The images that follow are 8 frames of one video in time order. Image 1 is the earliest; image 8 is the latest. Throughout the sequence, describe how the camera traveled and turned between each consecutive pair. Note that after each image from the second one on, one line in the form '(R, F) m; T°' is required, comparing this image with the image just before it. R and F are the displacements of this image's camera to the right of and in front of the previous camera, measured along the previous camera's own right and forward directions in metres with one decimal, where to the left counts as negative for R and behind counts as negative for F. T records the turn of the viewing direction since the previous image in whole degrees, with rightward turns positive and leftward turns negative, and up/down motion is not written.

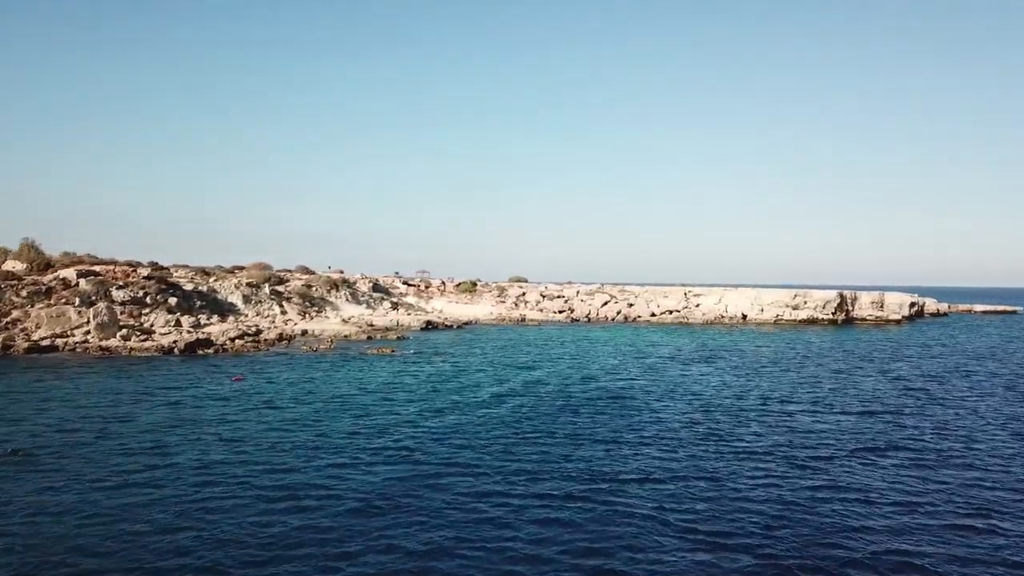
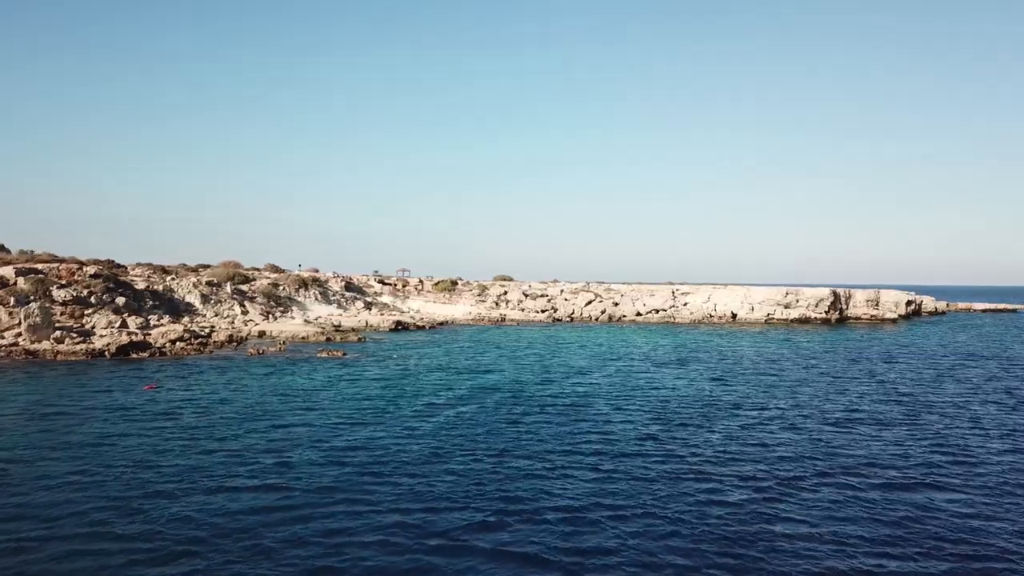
(+2.0, +3.0) m; 0°
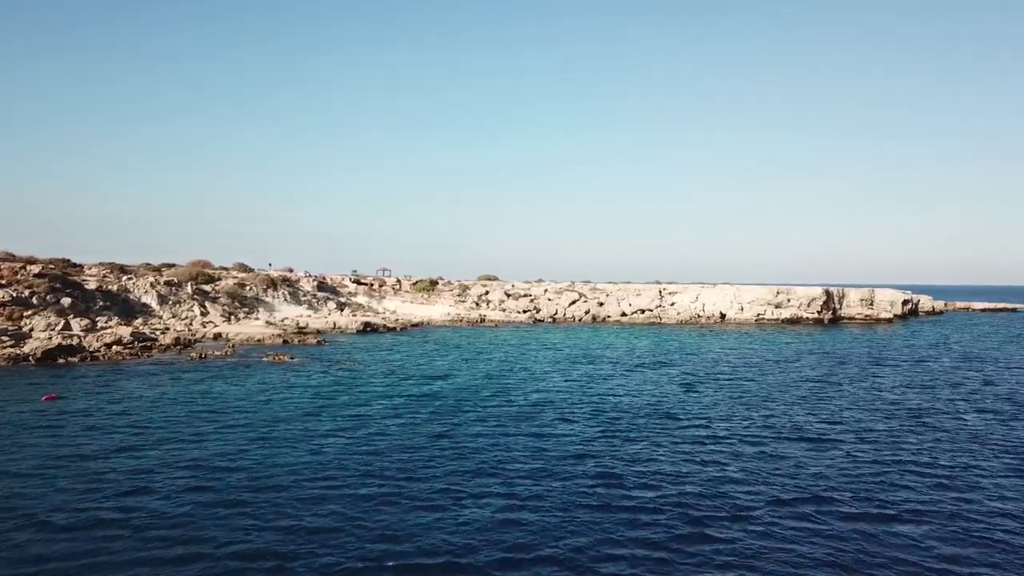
(+1.9, +2.7) m; 0°
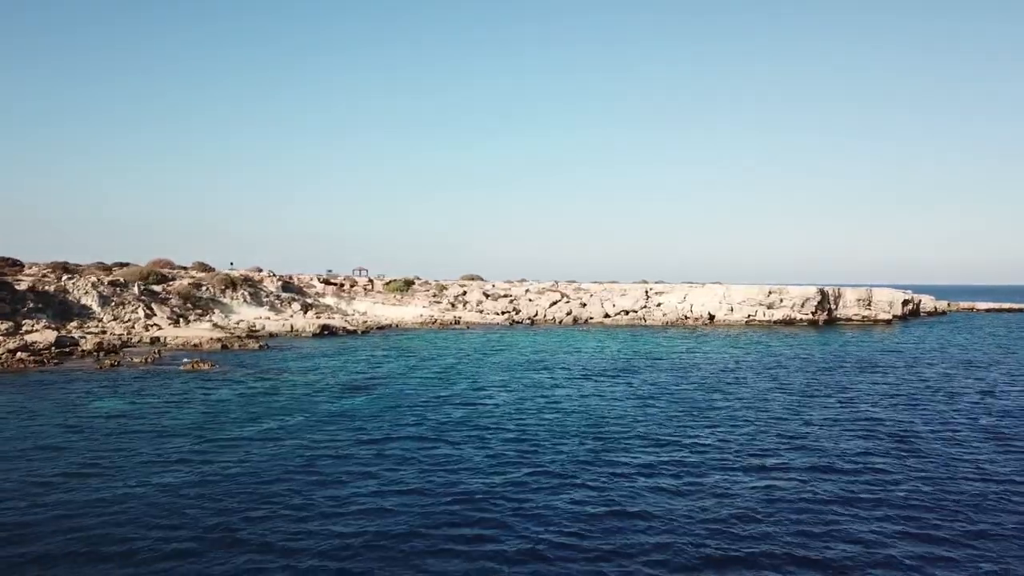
(+2.5, +3.7) m; 0°
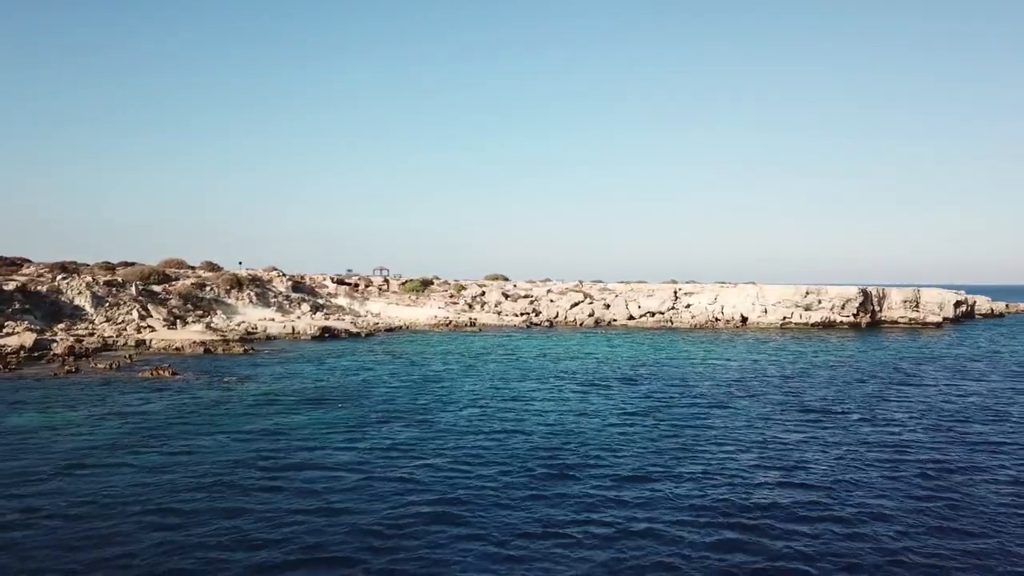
(+2.3, +3.3) m; -3°
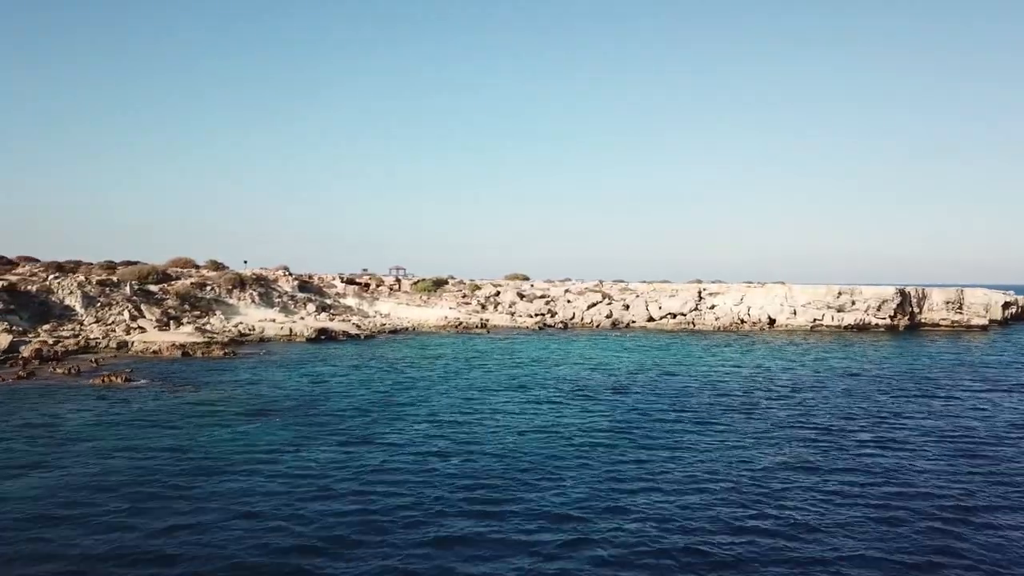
(+2.3, +2.8) m; -3°
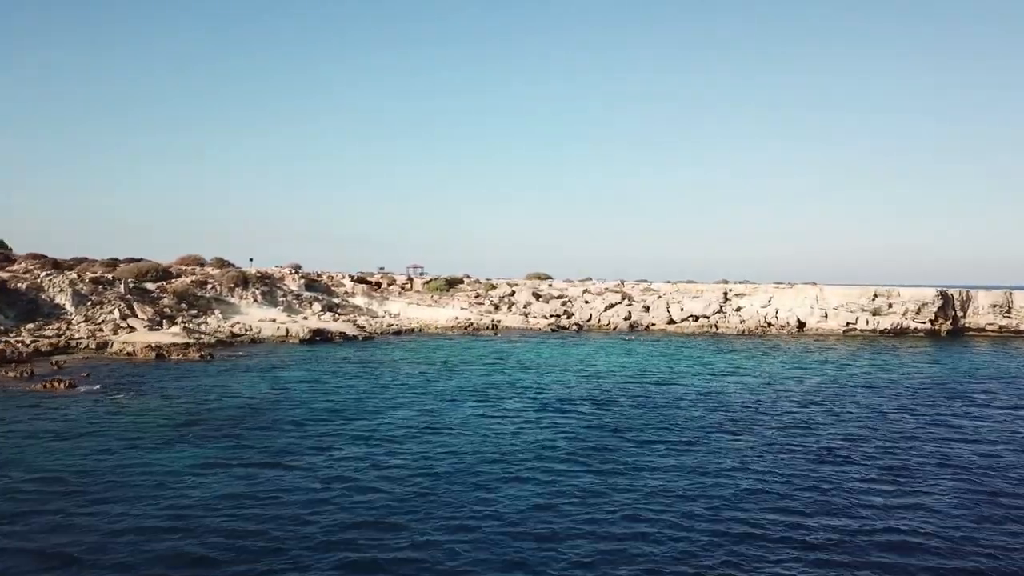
(+2.3, +2.7) m; -3°
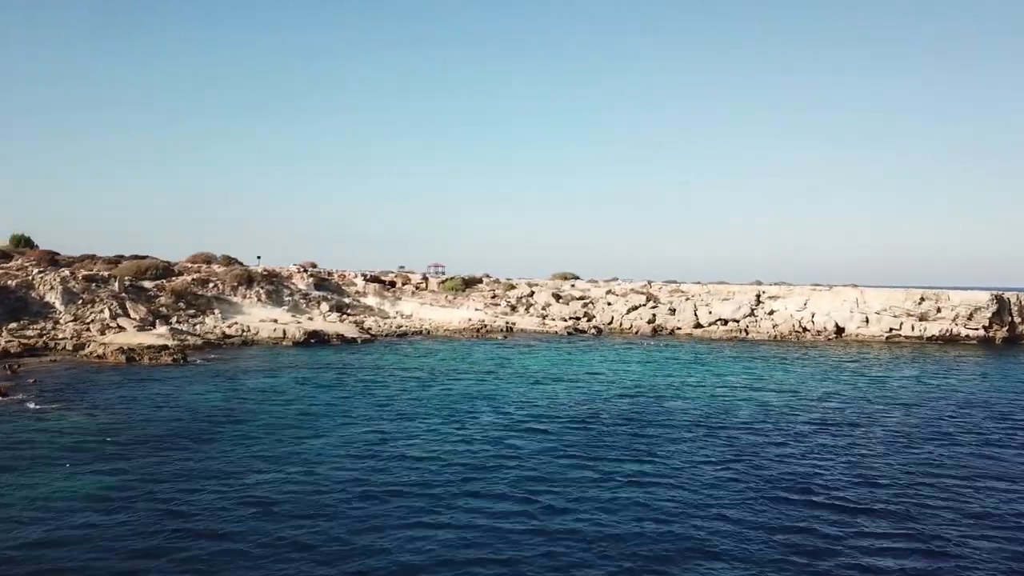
(+2.2, +3.2) m; -3°
